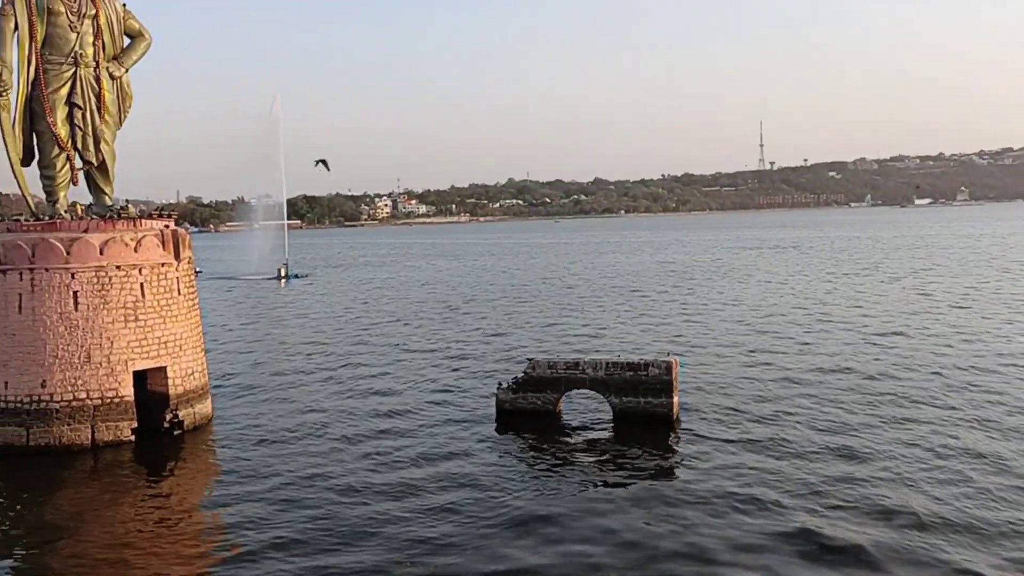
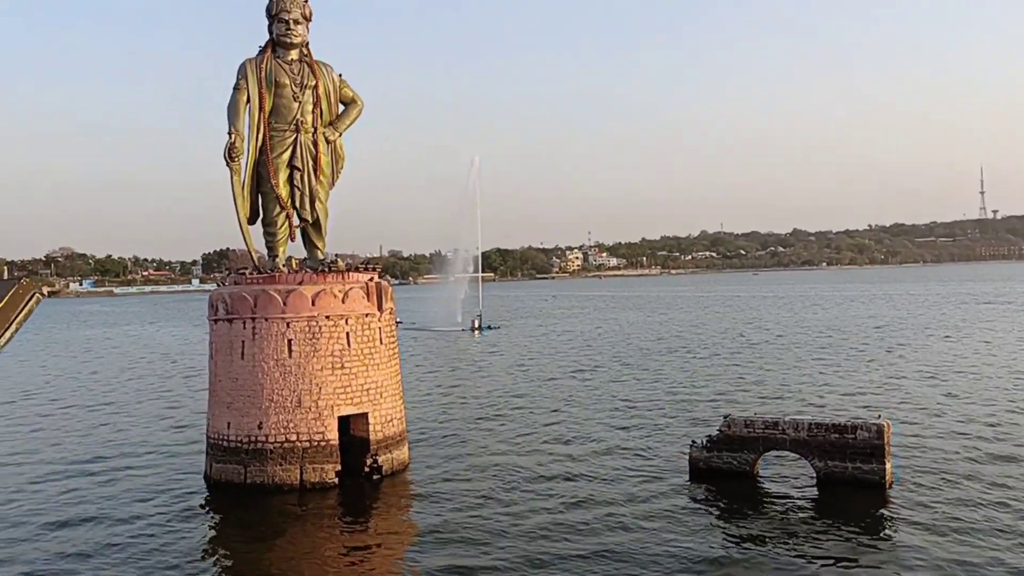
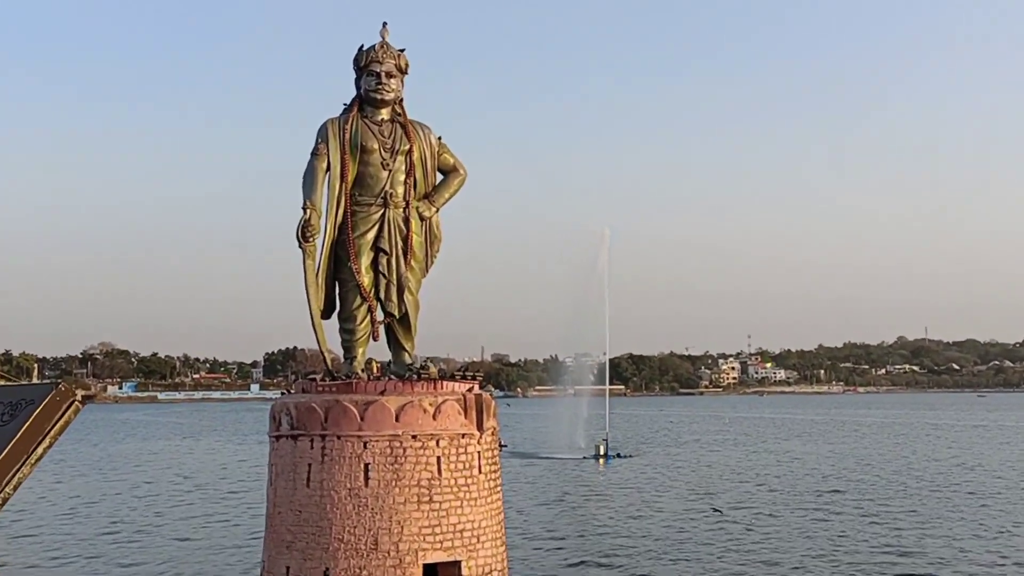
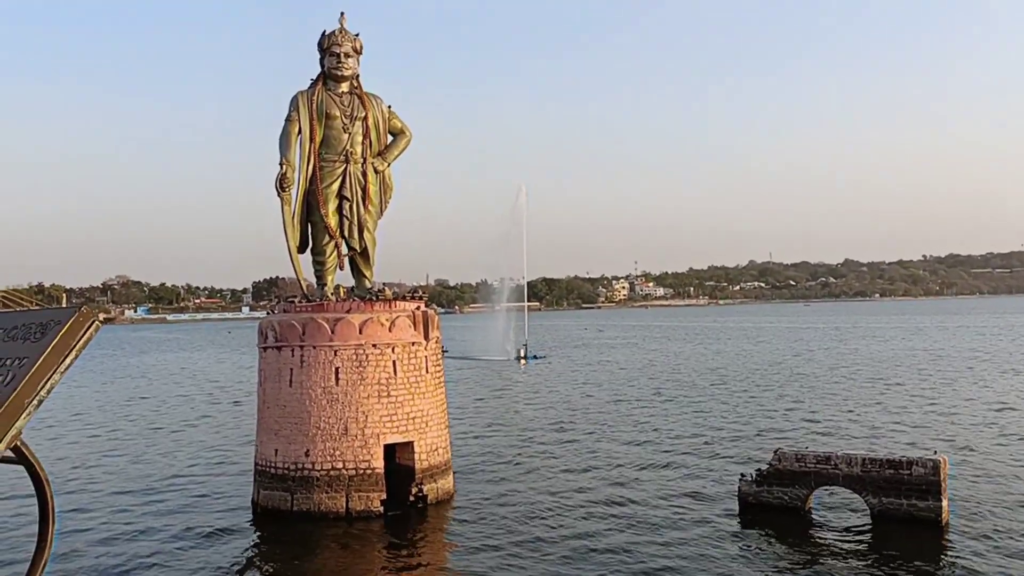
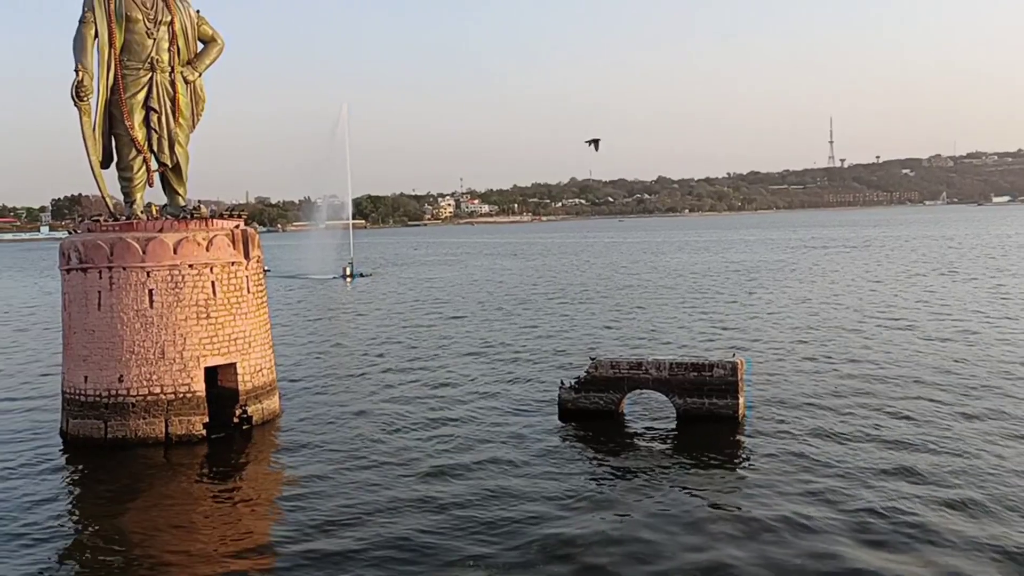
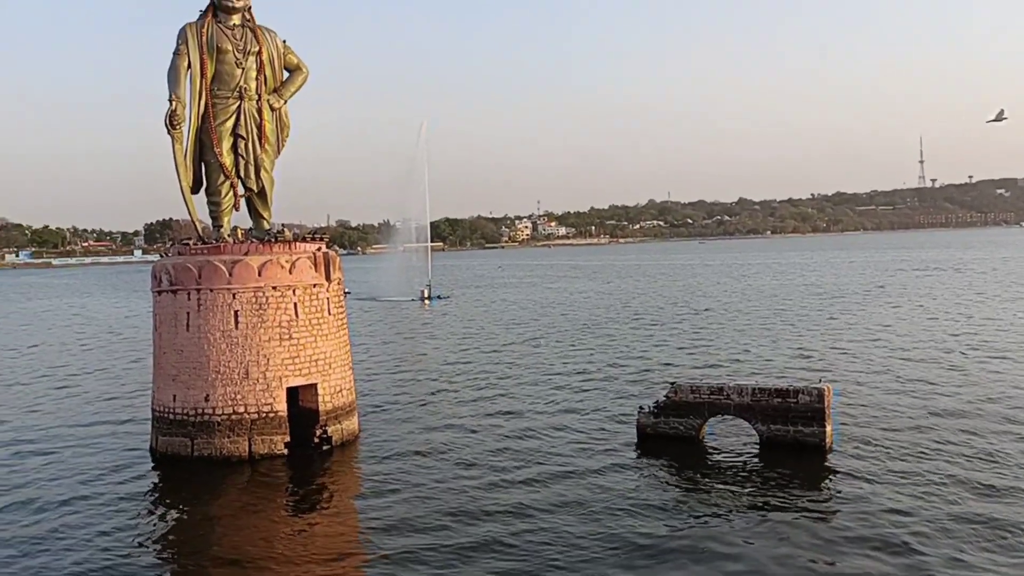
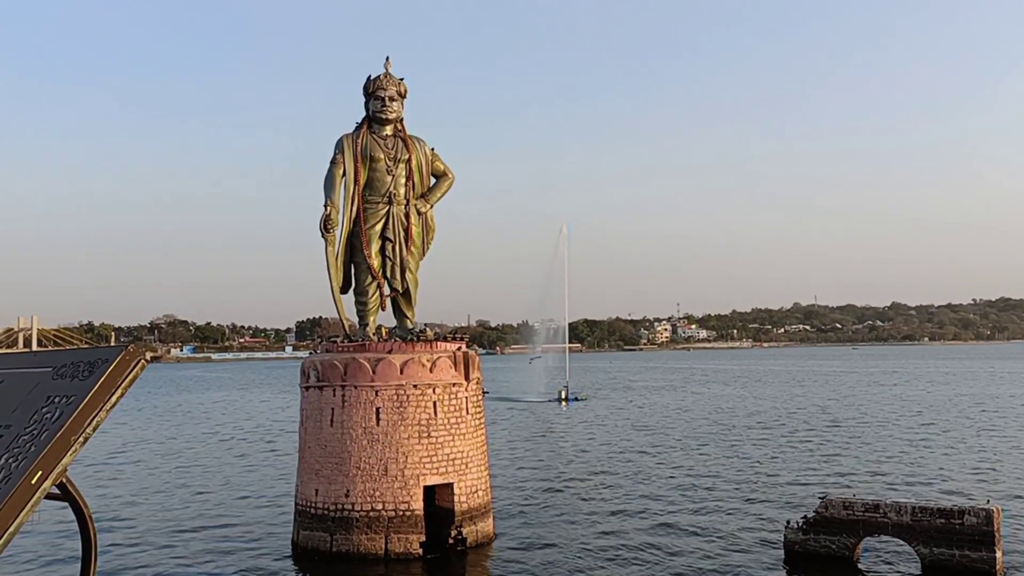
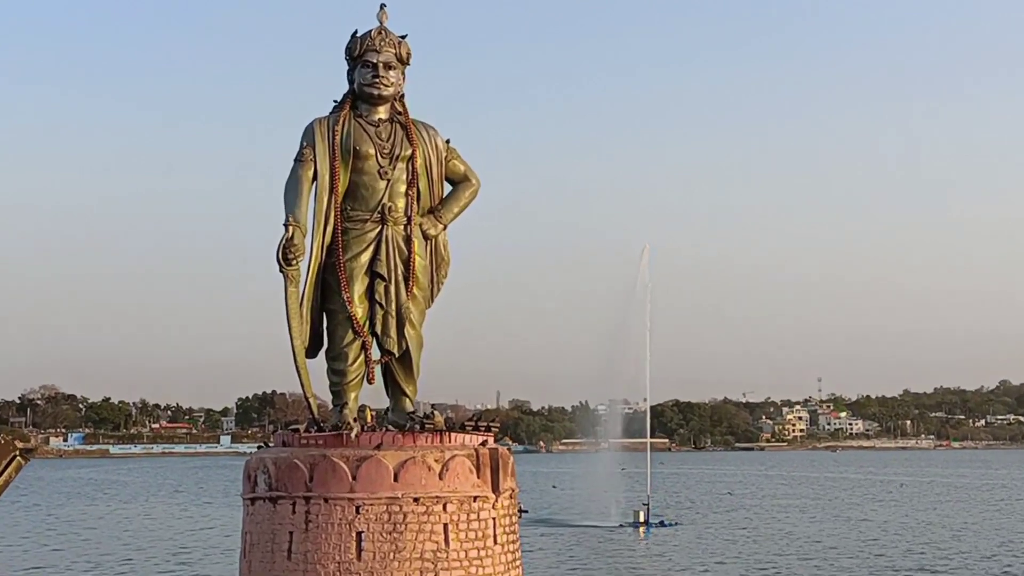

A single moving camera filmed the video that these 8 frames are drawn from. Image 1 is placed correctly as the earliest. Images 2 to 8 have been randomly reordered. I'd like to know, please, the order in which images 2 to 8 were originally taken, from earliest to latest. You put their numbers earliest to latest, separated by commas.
5, 6, 2, 4, 7, 3, 8
